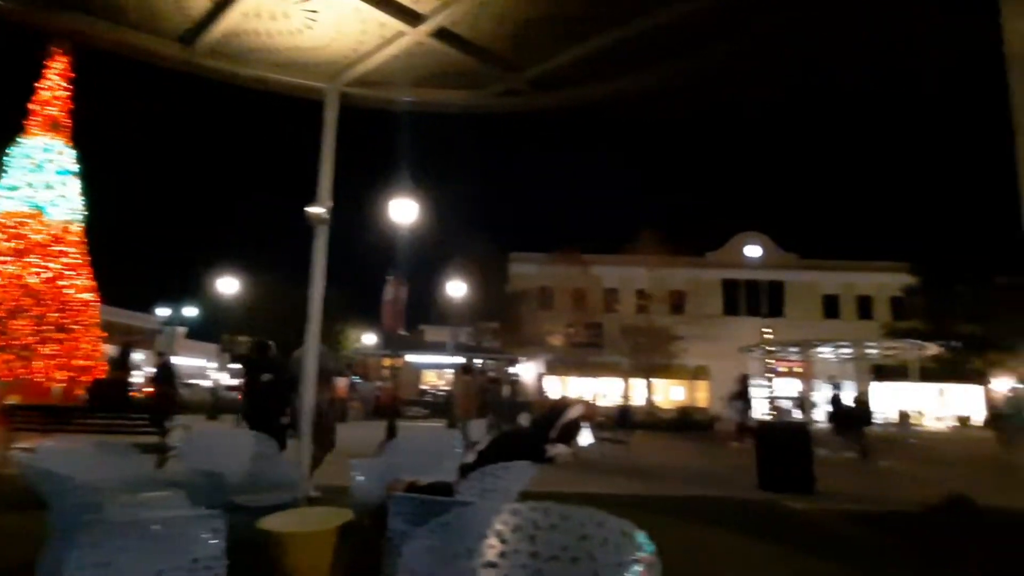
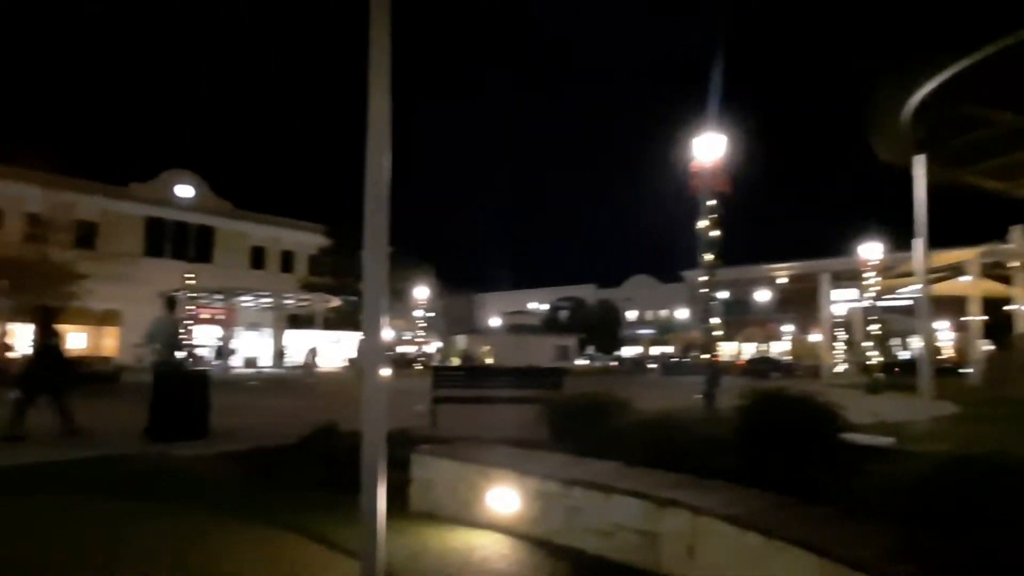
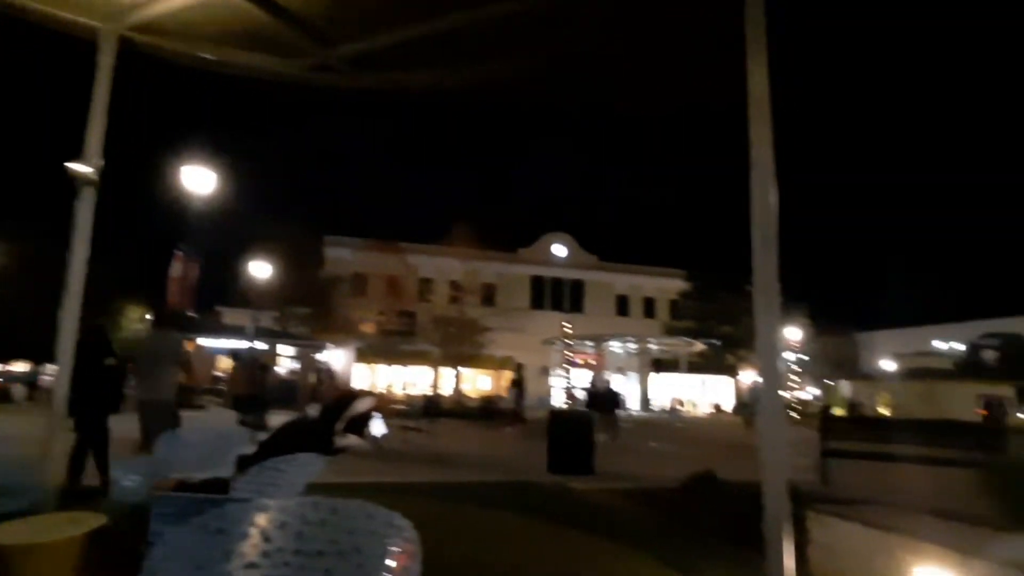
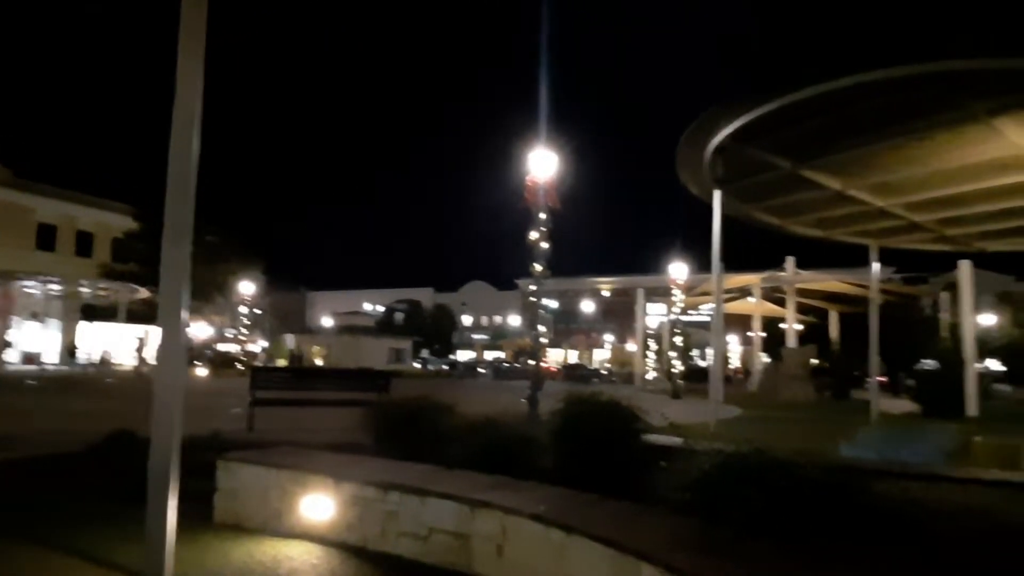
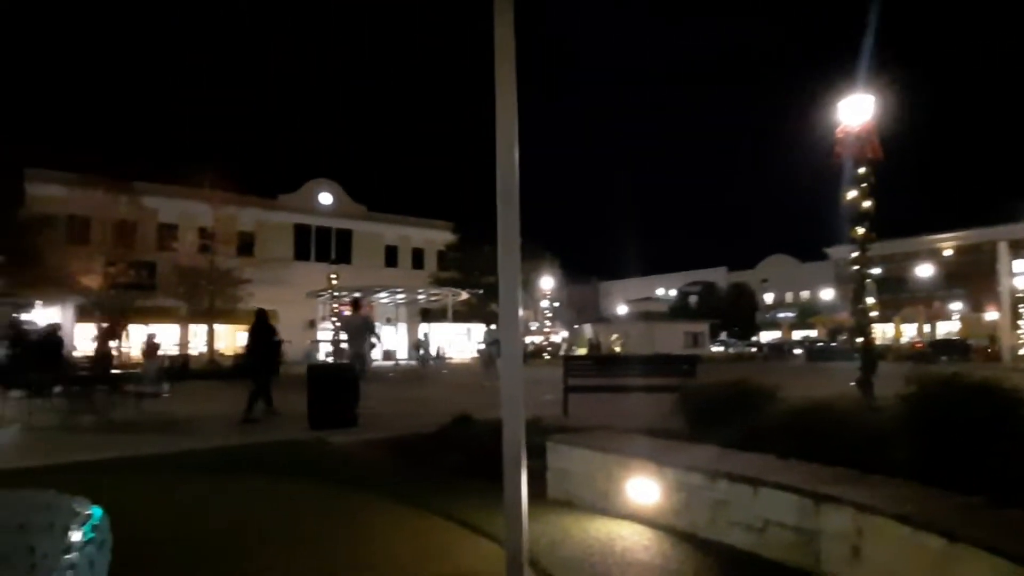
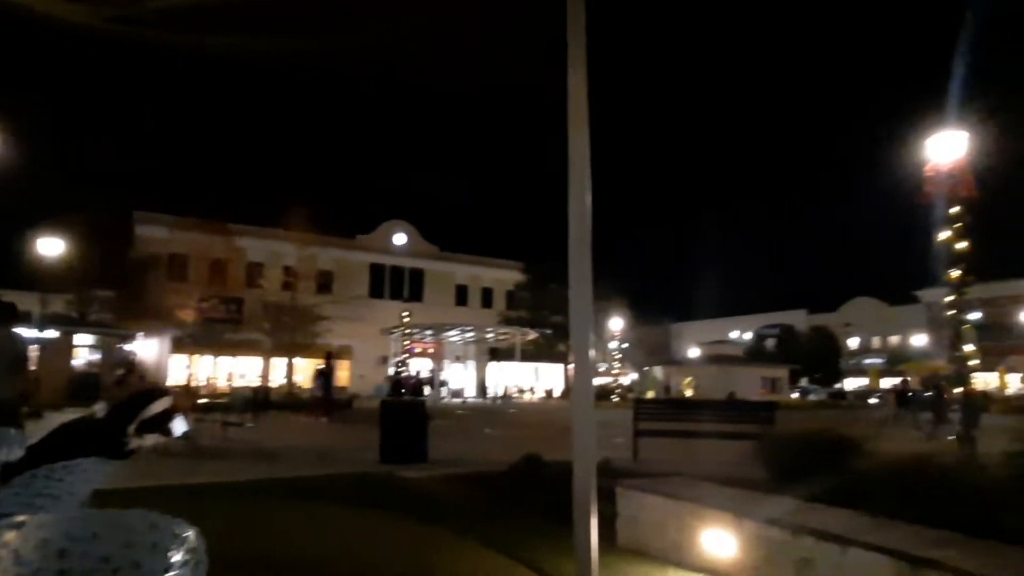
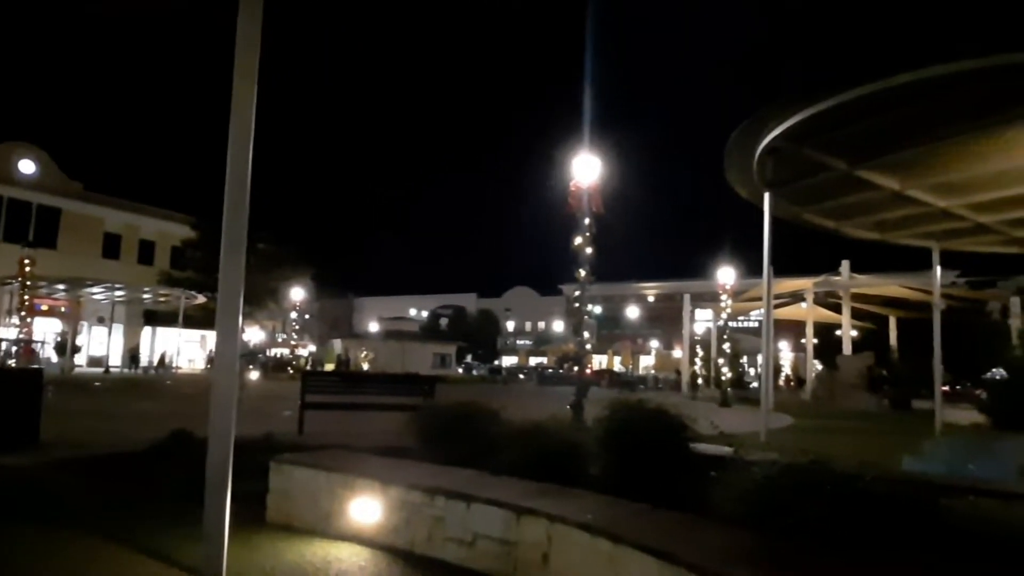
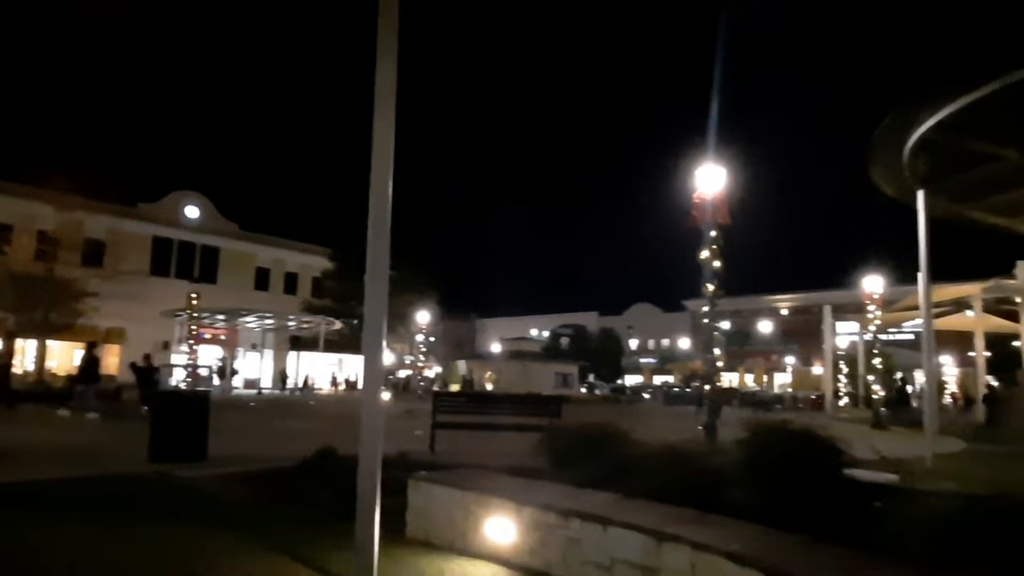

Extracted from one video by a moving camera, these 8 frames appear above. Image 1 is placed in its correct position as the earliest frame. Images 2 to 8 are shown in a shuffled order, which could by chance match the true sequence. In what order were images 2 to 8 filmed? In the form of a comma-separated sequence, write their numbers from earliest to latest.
3, 6, 8, 7, 4, 2, 5
